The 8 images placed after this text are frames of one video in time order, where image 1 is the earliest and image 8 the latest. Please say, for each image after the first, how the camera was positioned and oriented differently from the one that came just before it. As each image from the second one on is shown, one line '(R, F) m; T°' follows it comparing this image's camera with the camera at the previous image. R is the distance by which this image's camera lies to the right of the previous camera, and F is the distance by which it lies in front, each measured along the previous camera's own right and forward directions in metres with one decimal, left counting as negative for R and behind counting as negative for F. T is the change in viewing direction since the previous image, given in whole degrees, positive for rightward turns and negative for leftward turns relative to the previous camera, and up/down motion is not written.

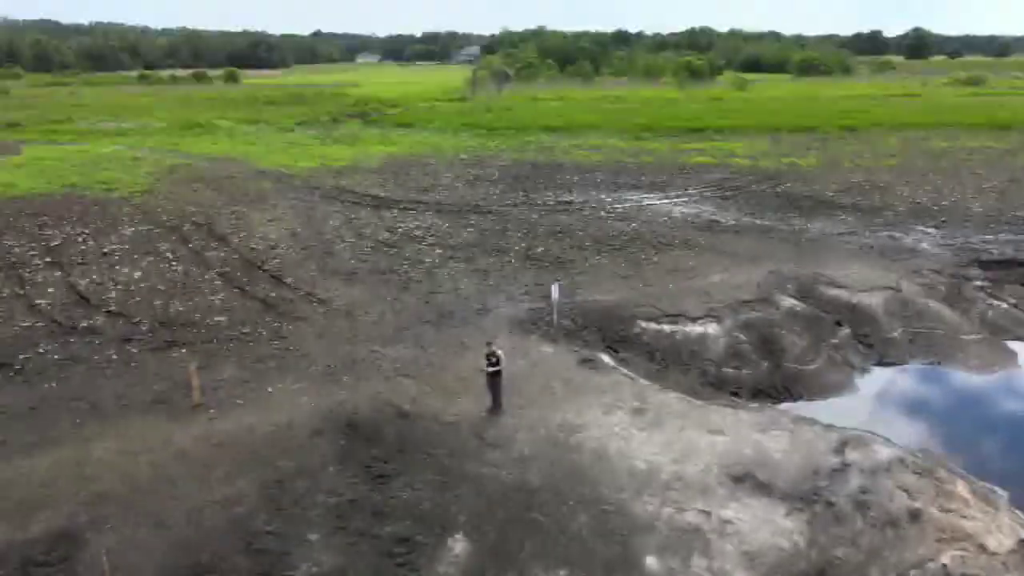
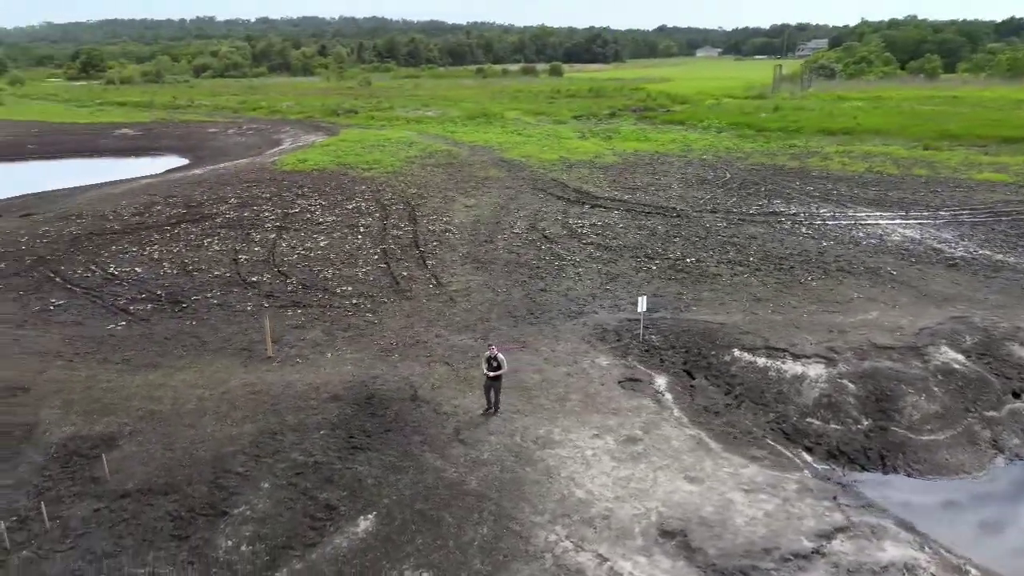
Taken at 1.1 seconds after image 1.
(+5.1, +1.2) m; -24°
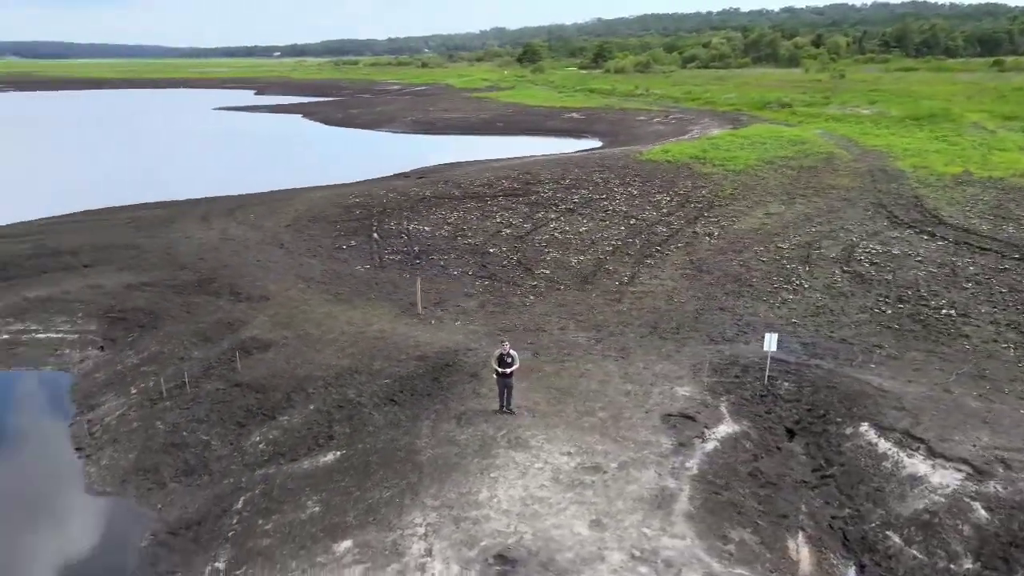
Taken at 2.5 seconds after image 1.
(+7.0, +2.1) m; -35°
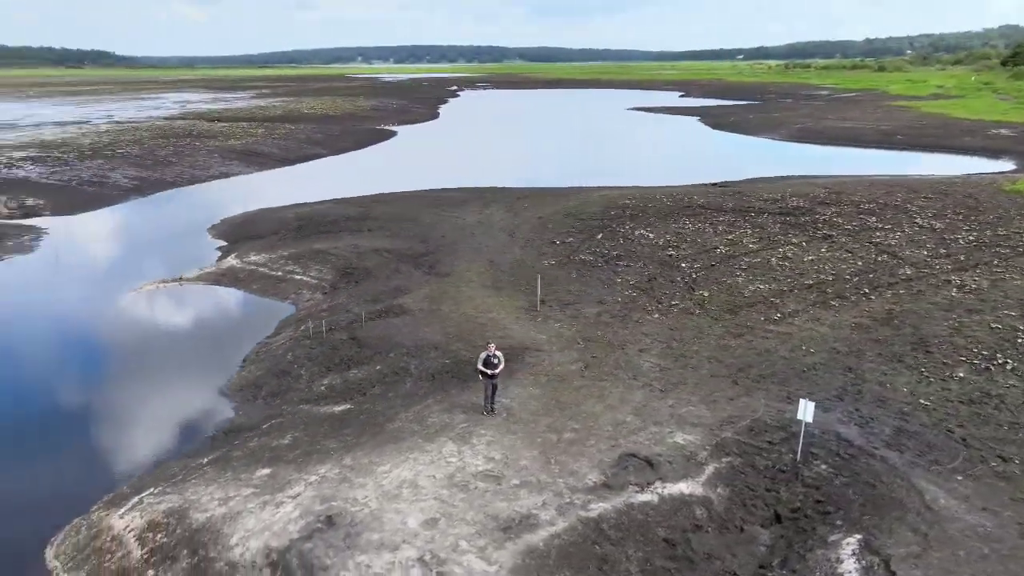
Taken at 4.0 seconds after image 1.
(+7.1, +1.7) m; -31°
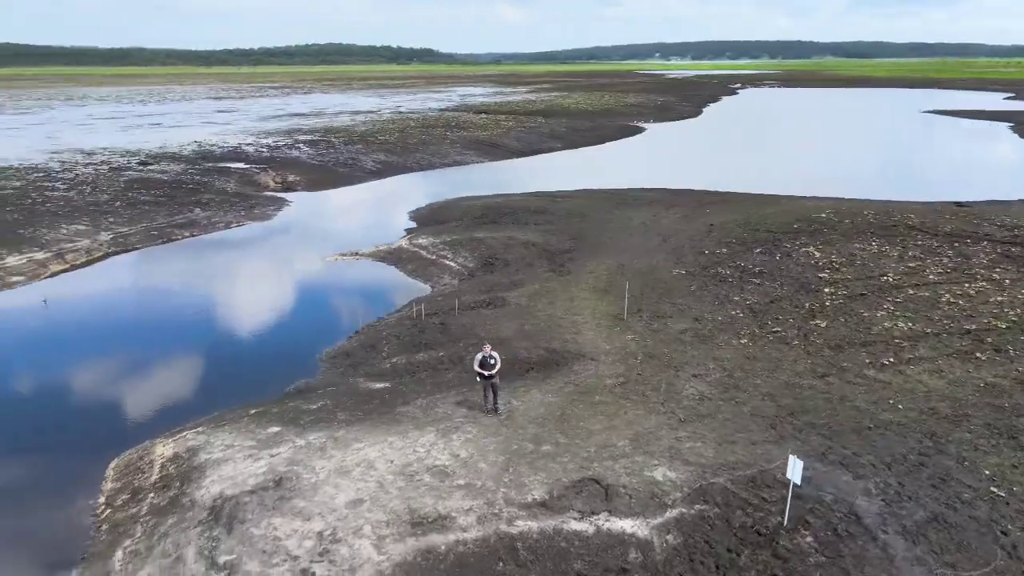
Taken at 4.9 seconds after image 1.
(+4.5, +1.0) m; -20°
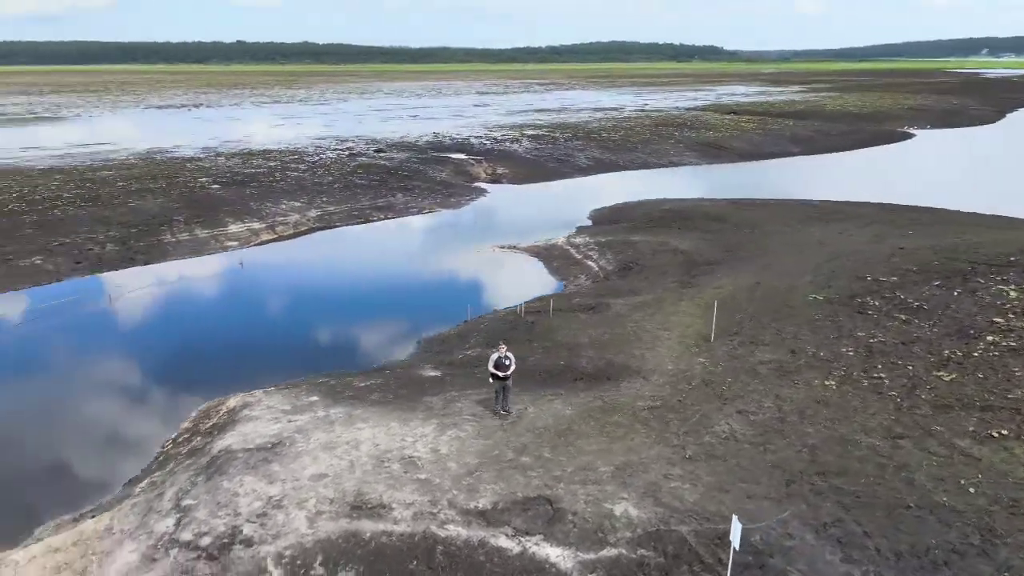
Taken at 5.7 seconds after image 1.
(+4.1, +1.0) m; -19°
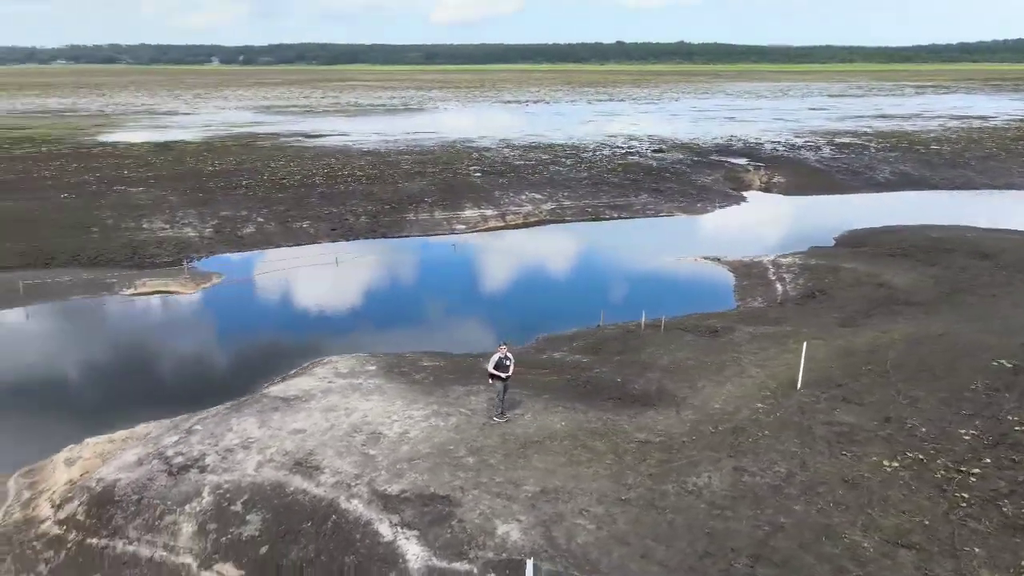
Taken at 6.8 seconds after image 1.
(+5.7, +1.4) m; -25°
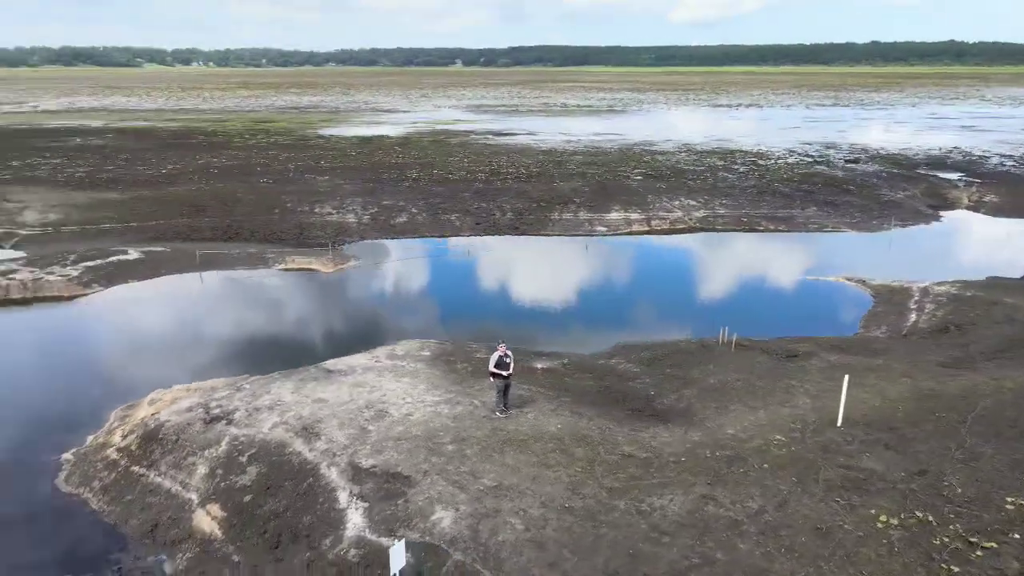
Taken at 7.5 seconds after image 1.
(+3.6, +0.3) m; -16°
